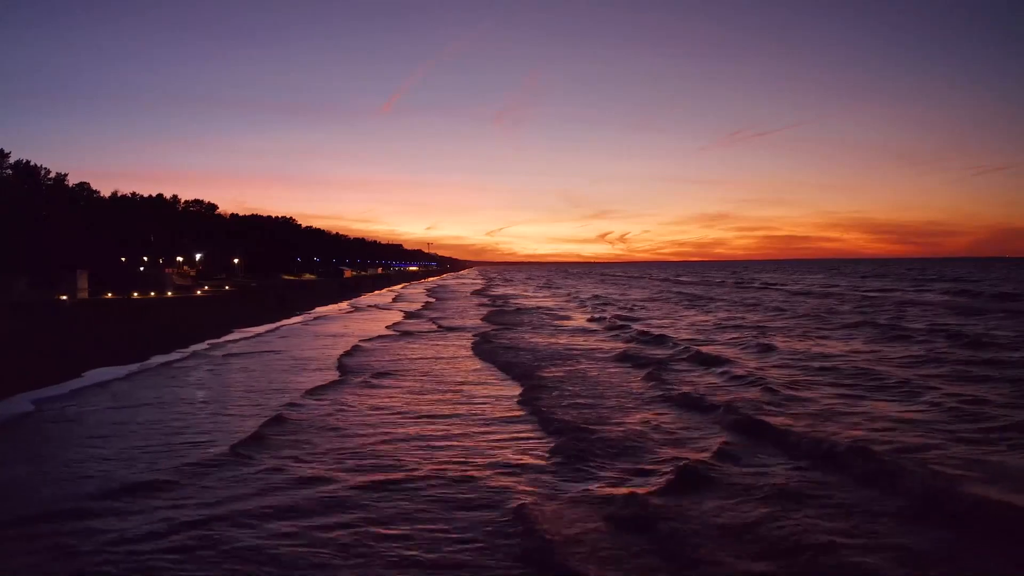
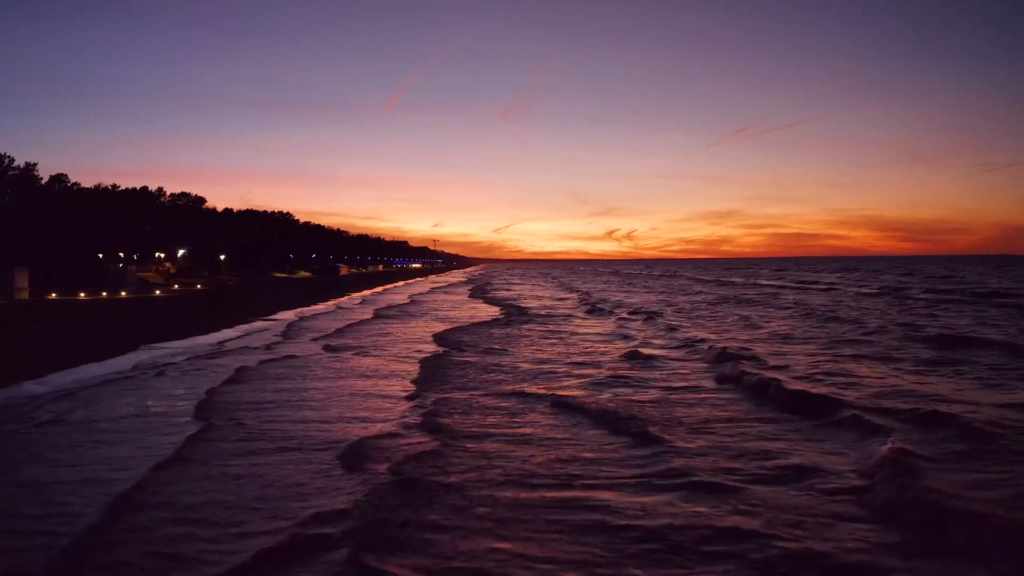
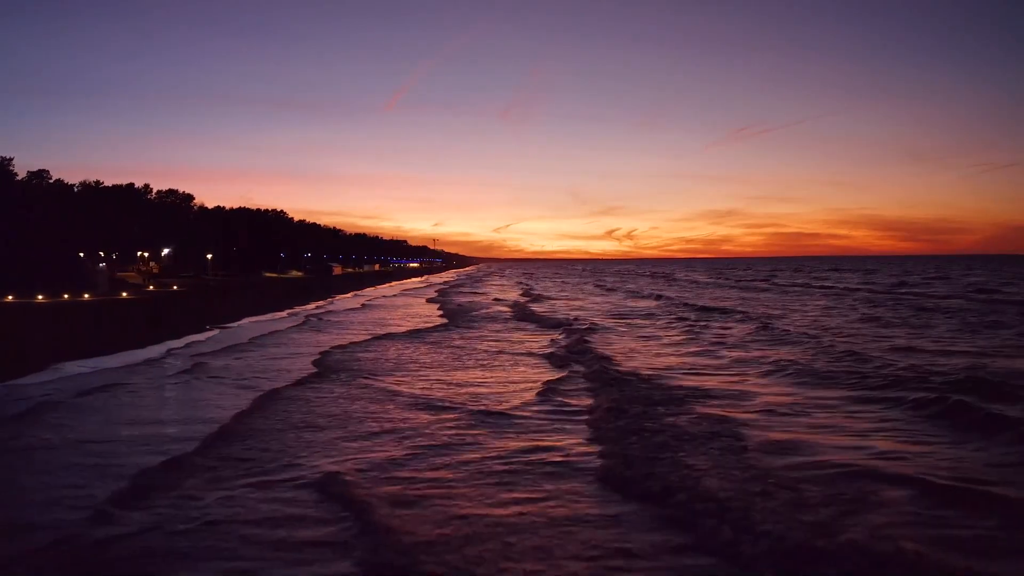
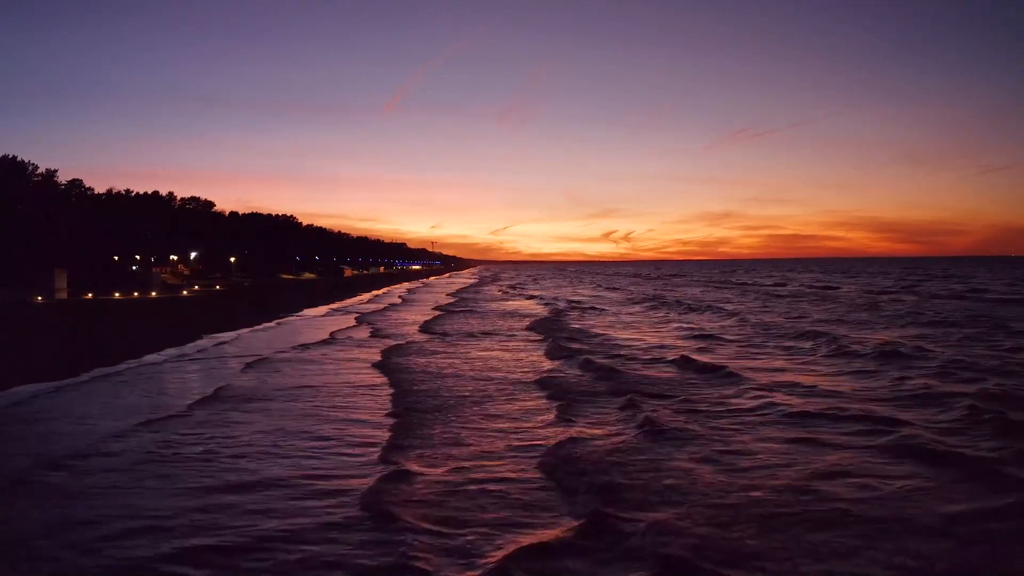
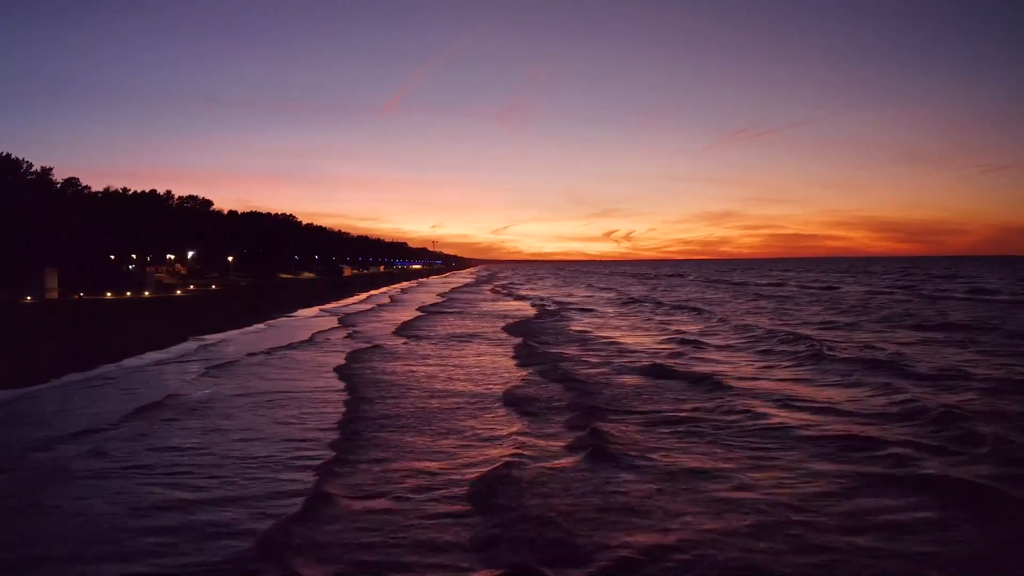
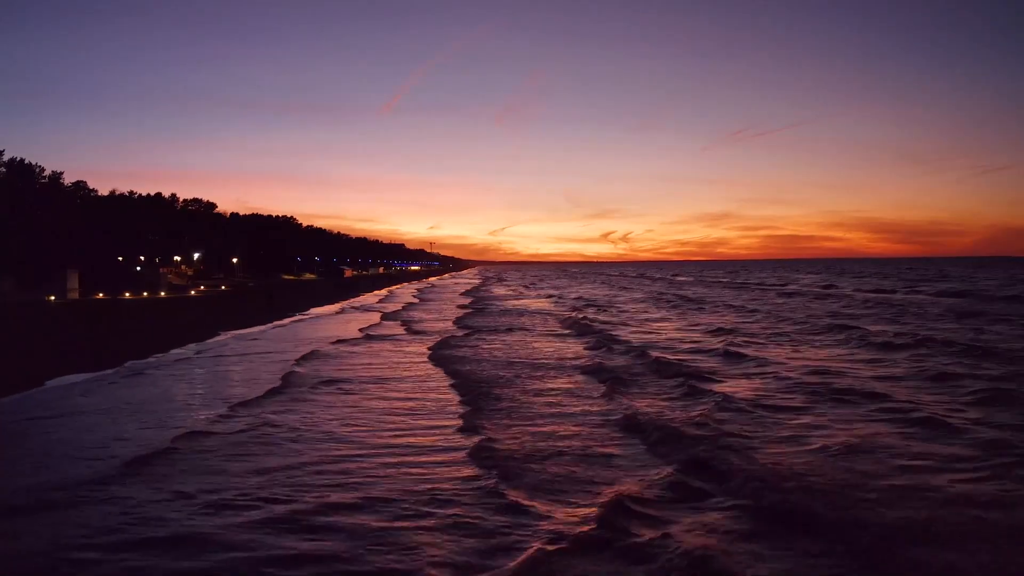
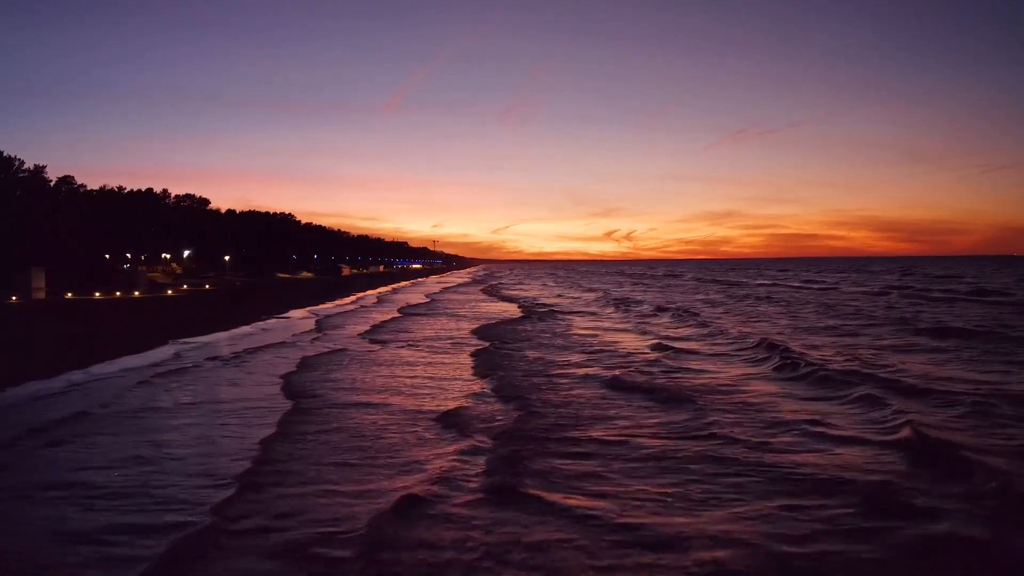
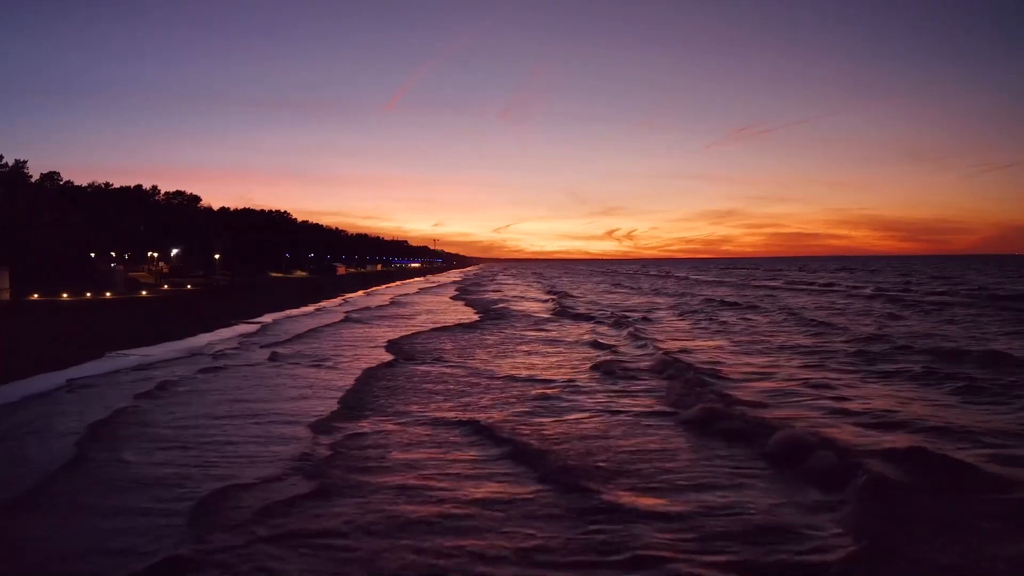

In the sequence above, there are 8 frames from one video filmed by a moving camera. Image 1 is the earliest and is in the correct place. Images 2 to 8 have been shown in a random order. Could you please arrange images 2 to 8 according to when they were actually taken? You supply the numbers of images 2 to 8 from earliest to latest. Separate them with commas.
6, 4, 5, 7, 2, 8, 3
